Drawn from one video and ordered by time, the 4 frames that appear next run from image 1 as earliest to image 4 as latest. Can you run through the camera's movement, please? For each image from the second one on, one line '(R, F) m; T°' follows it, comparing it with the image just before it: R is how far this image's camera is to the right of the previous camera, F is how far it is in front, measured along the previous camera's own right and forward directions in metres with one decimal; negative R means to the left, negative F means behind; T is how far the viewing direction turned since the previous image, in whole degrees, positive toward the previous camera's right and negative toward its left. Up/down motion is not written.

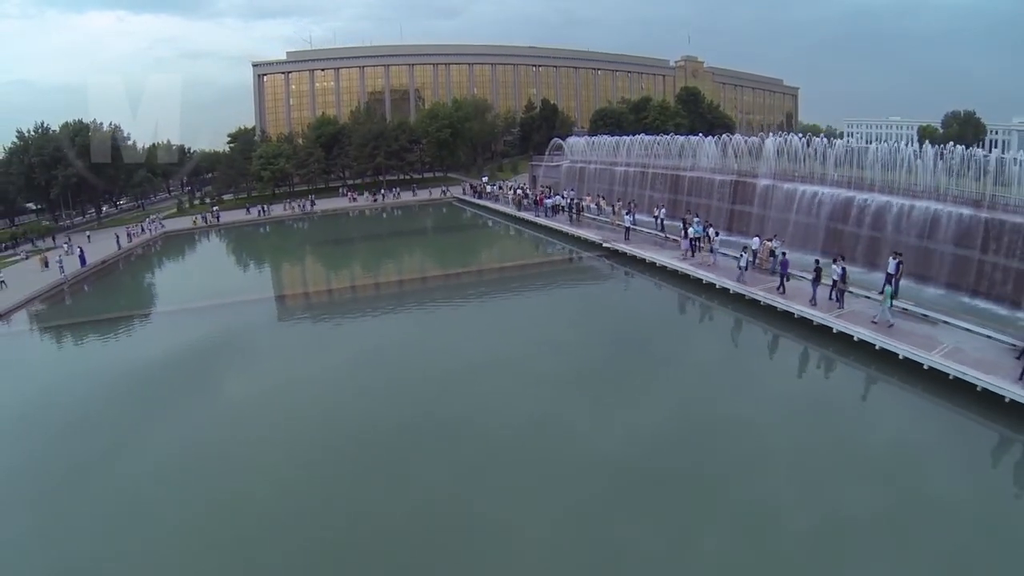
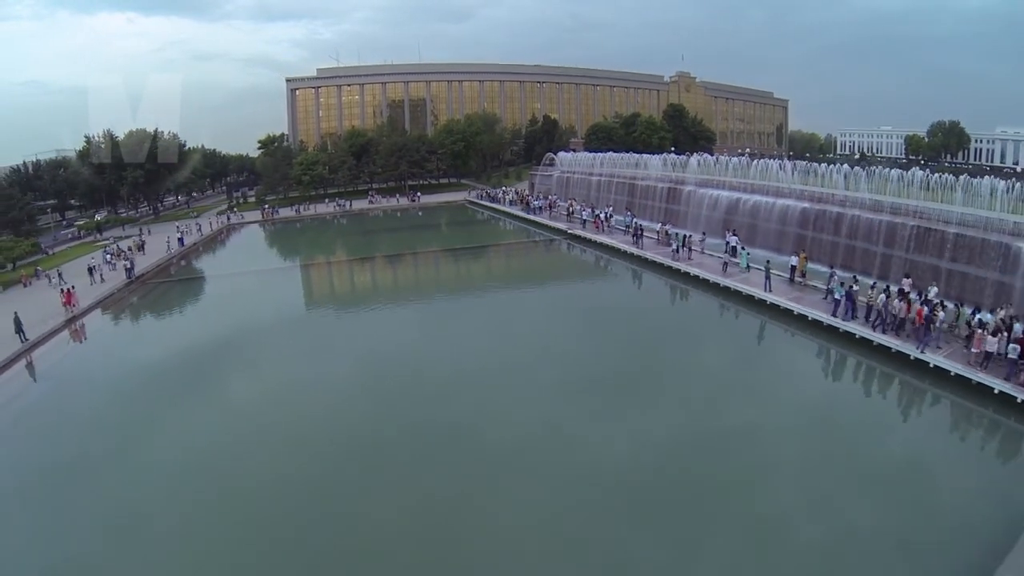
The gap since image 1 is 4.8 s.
(+0.1, -3.0) m; -1°
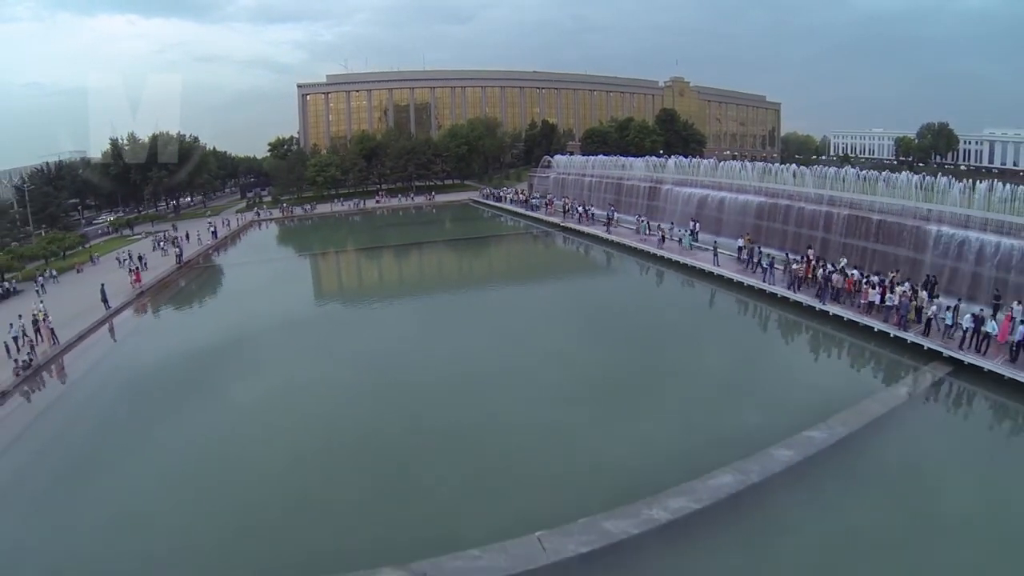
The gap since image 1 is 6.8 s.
(0.0, -1.4) m; 0°
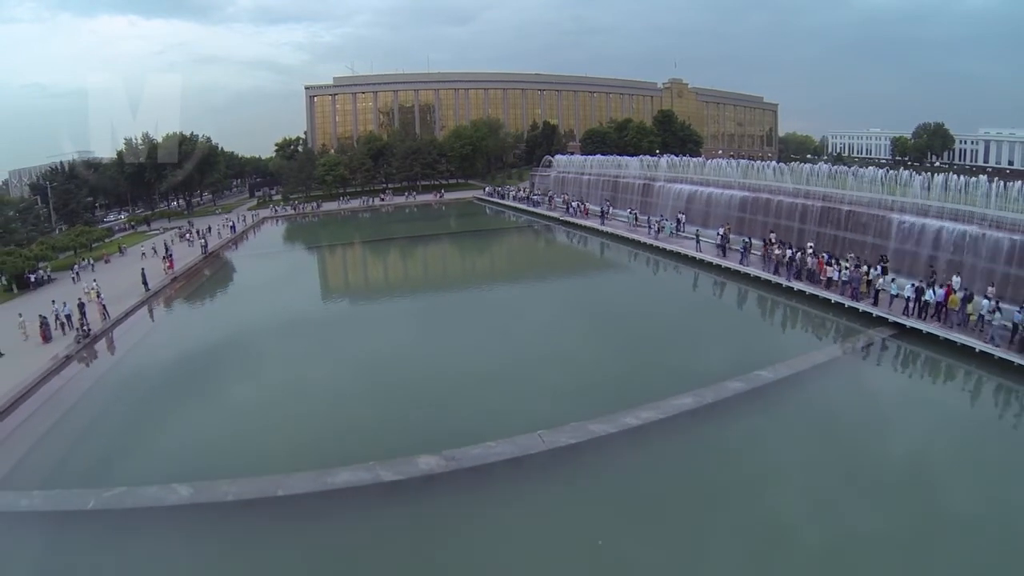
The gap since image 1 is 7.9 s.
(0.0, -0.8) m; 0°
